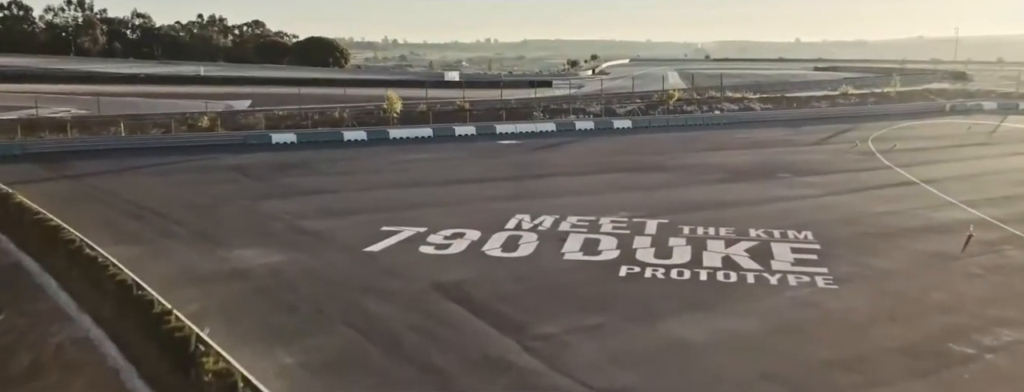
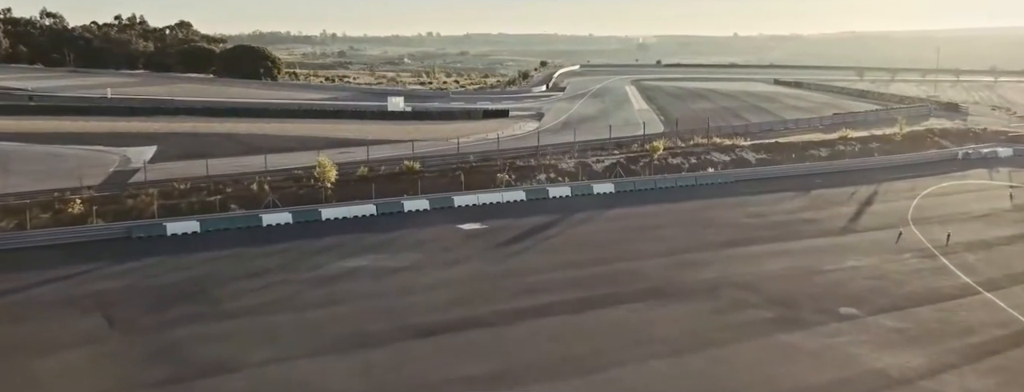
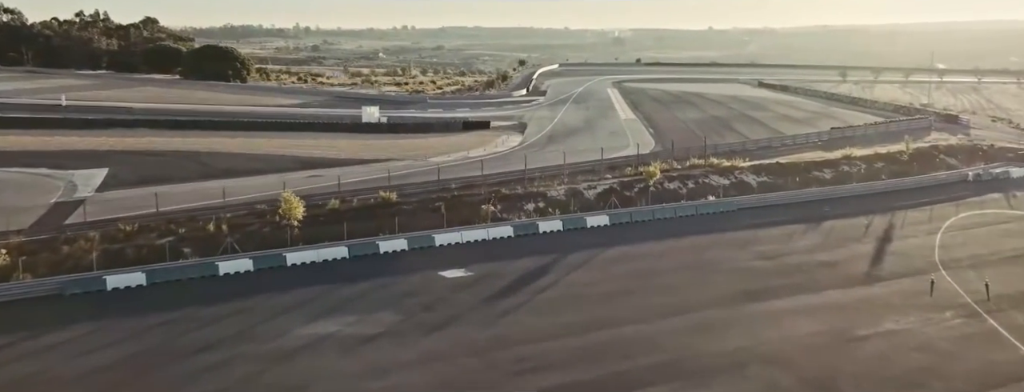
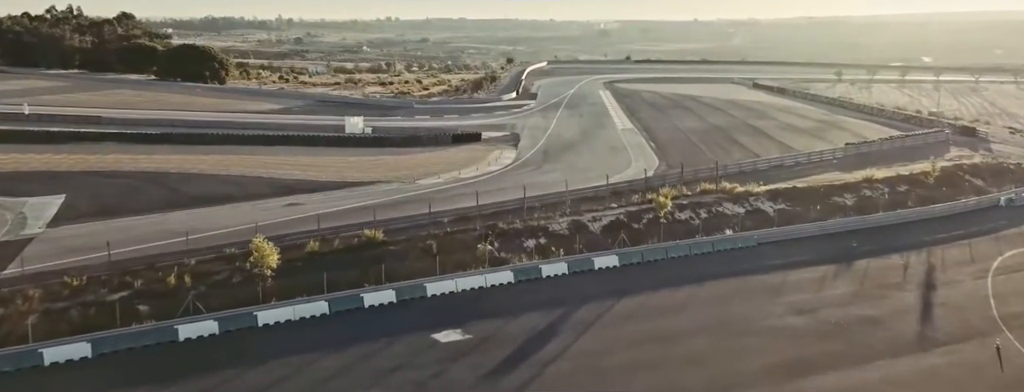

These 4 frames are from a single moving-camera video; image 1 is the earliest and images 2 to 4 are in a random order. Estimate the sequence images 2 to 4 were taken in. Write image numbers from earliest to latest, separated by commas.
2, 3, 4
